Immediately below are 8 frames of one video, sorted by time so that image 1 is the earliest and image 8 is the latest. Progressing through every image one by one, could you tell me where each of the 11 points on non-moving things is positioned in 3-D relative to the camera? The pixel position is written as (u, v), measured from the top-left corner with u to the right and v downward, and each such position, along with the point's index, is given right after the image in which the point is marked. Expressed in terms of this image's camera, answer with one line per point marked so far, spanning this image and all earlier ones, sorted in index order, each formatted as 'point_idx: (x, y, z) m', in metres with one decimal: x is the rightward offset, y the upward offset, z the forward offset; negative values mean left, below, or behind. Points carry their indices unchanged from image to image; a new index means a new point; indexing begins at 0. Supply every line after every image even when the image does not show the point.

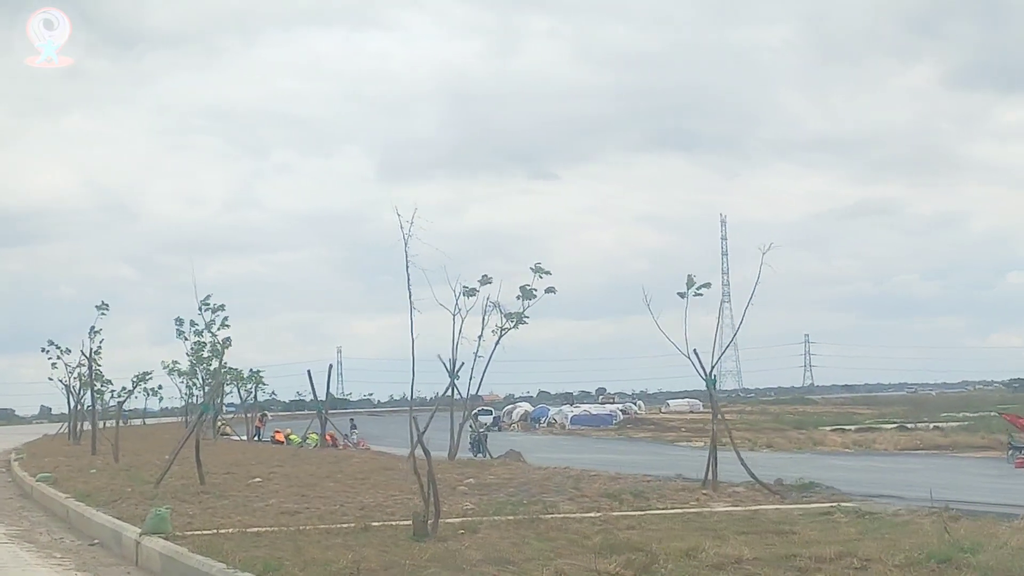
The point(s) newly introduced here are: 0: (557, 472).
0: (+0.4, -1.7, +20.0) m
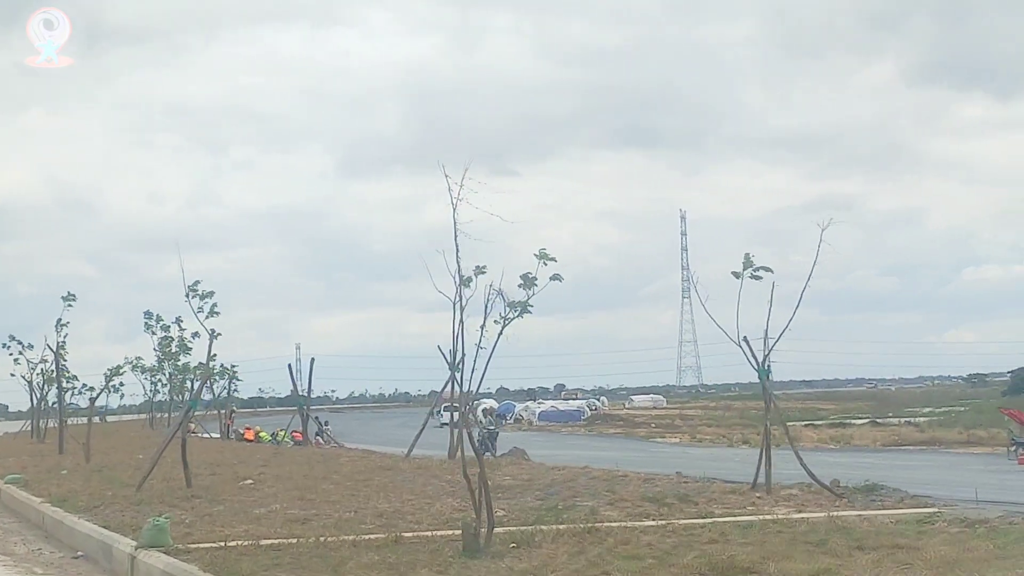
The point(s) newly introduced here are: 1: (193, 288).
0: (+0.6, -1.5, +18.3) m
1: (-2.8, 0.0, +18.9) m
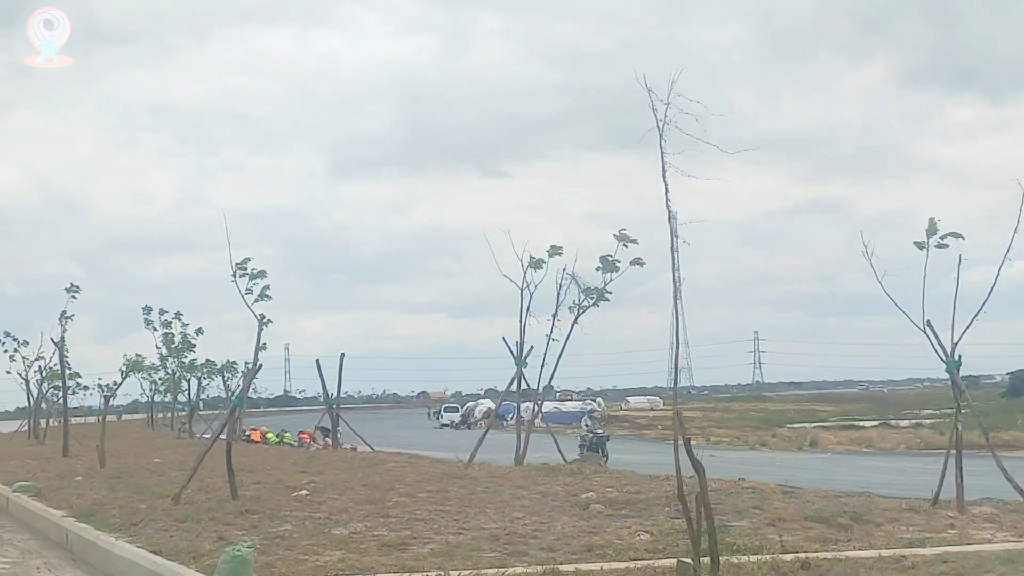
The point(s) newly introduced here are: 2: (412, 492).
0: (+1.3, -1.4, +15.6) m
1: (-2.0, +0.2, +16.2) m
2: (-0.7, -1.6, +16.4) m
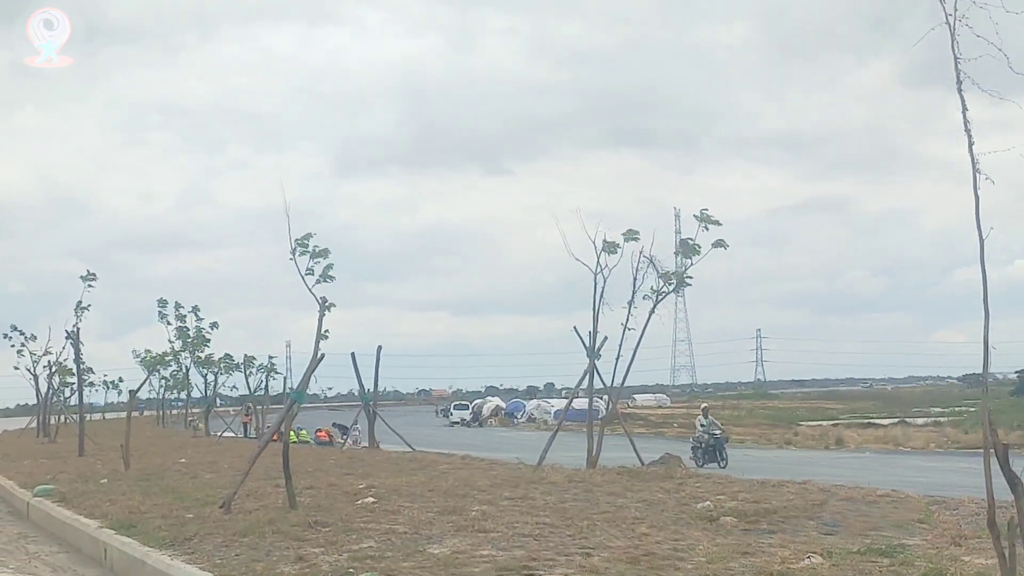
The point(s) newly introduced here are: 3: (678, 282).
0: (+2.0, -1.3, +13.6) m
1: (-1.4, +0.3, +14.2) m
2: (-0.1, -1.4, +14.5) m
3: (+1.5, +0.1, +19.4) m
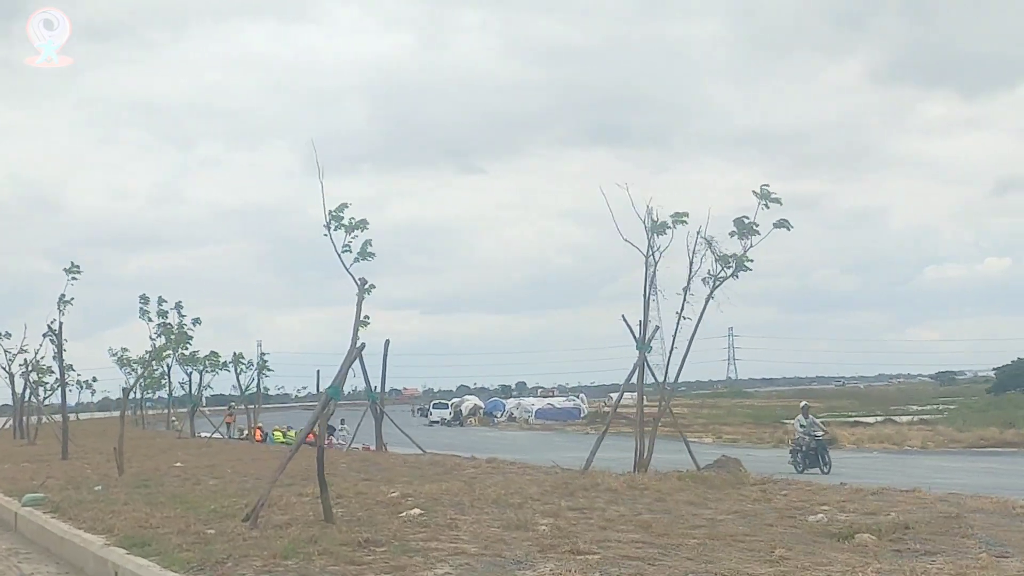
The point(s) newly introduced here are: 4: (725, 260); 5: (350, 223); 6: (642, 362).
0: (+2.4, -1.1, +11.8) m
1: (-1.0, +0.4, +12.3) m
2: (+0.3, -1.3, +12.6) m
3: (+1.8, +0.2, +17.5) m
4: (+1.7, +0.2, +17.5) m
5: (-0.9, +0.4, +12.3) m
6: (+1.0, -0.6, +17.5) m
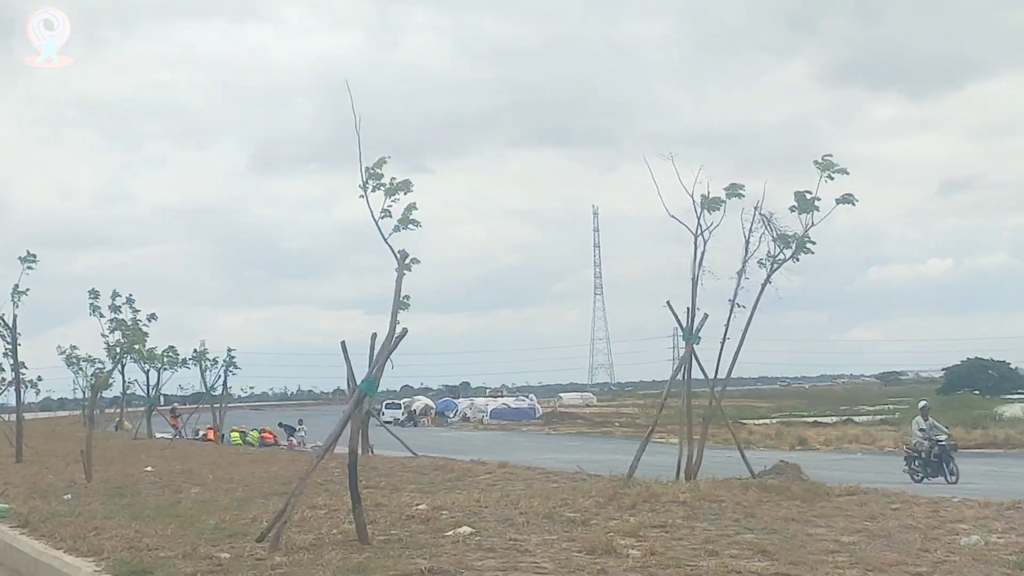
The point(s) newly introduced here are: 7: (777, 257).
0: (+2.7, -1.0, +9.8) m
1: (-0.6, +0.5, +10.2) m
2: (+0.6, -1.2, +10.5) m
3: (+2.0, +0.3, +15.5) m
4: (+1.9, +0.3, +15.5) m
5: (-0.6, +0.5, +10.3) m
6: (+1.3, -0.5, +15.4) m
7: (+1.9, +0.2, +15.2) m
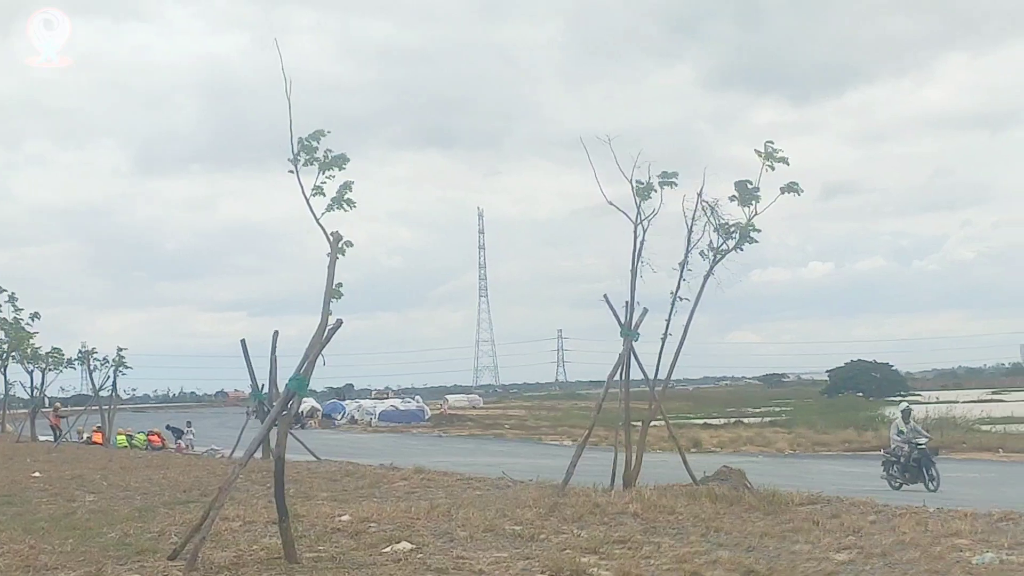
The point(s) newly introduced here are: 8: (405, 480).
0: (+2.5, -1.0, +8.8) m
1: (-0.9, +0.6, +9.1) m
2: (+0.4, -1.1, +9.4) m
3: (+1.5, +0.3, +14.5) m
4: (+1.4, +0.4, +14.5) m
5: (-0.8, +0.5, +9.1) m
6: (+0.8, -0.4, +14.4) m
7: (+1.4, +0.3, +14.2) m
8: (-0.8, -1.5, +16.9) m
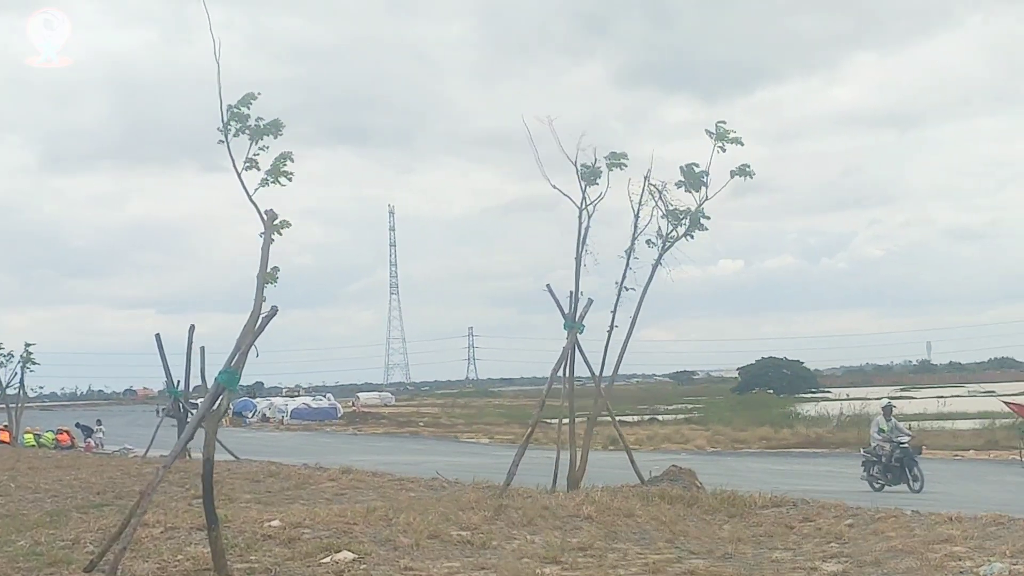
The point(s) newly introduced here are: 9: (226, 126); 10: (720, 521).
0: (+2.4, -0.9, +8.0) m
1: (-1.0, +0.7, +8.2) m
2: (+0.2, -1.1, +8.6) m
3: (+1.1, +0.4, +13.7) m
4: (+1.0, +0.5, +13.7) m
5: (-1.0, +0.6, +8.2) m
6: (+0.4, -0.4, +13.6) m
7: (+1.0, +0.3, +13.4) m
8: (-1.3, -1.4, +16.0) m
9: (-1.1, +0.6, +8.2) m
10: (+1.0, -1.1, +10.1) m
